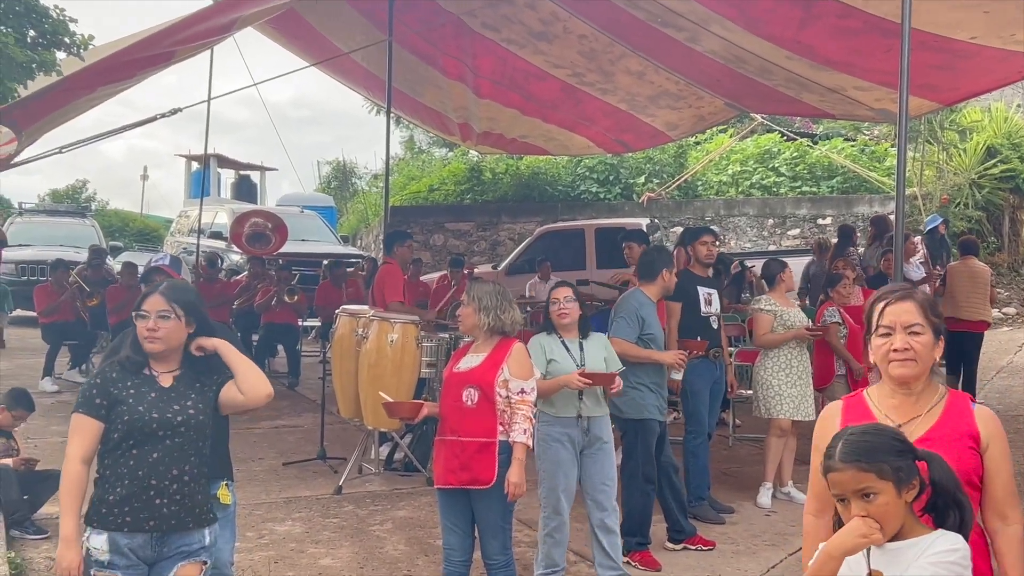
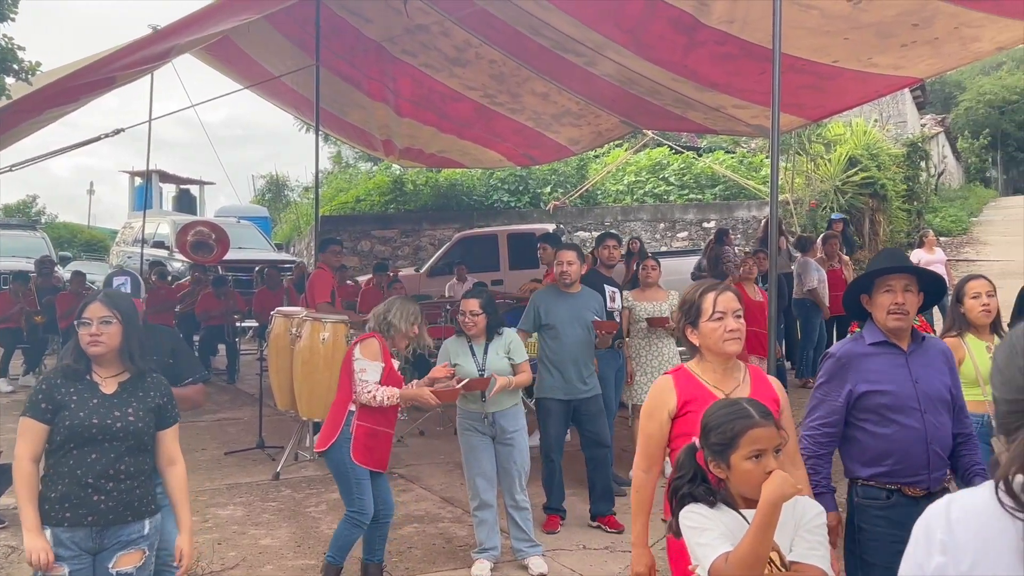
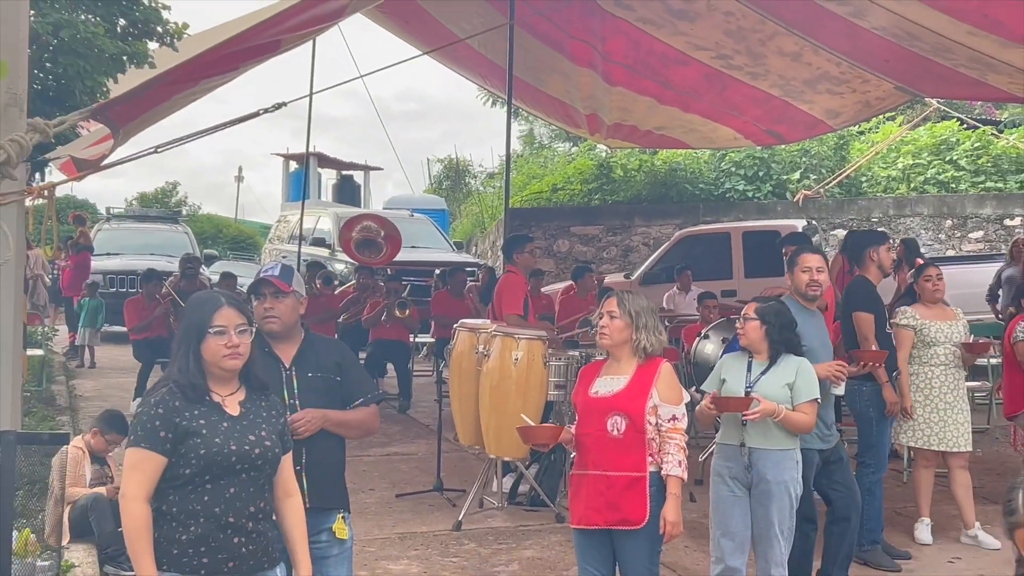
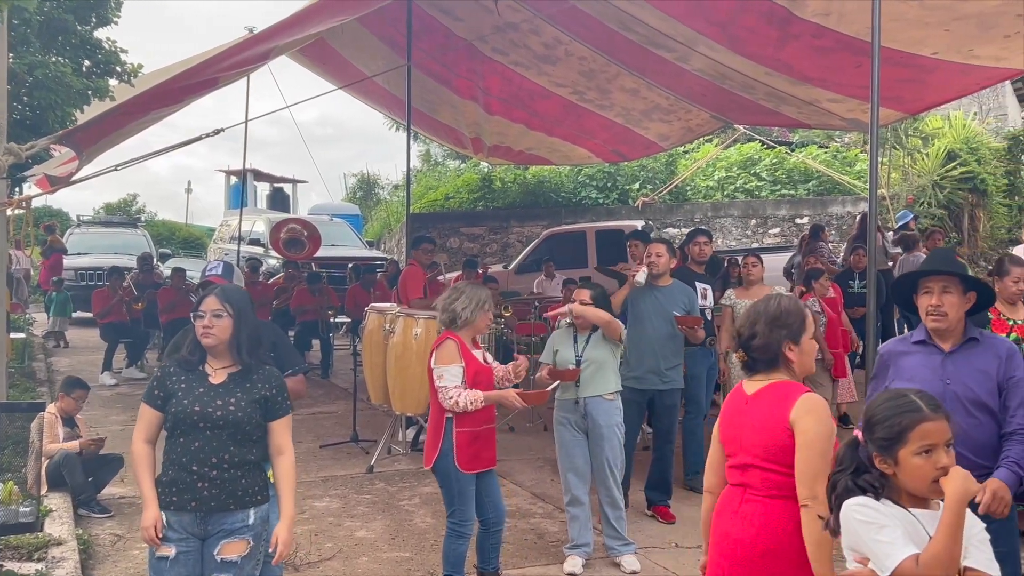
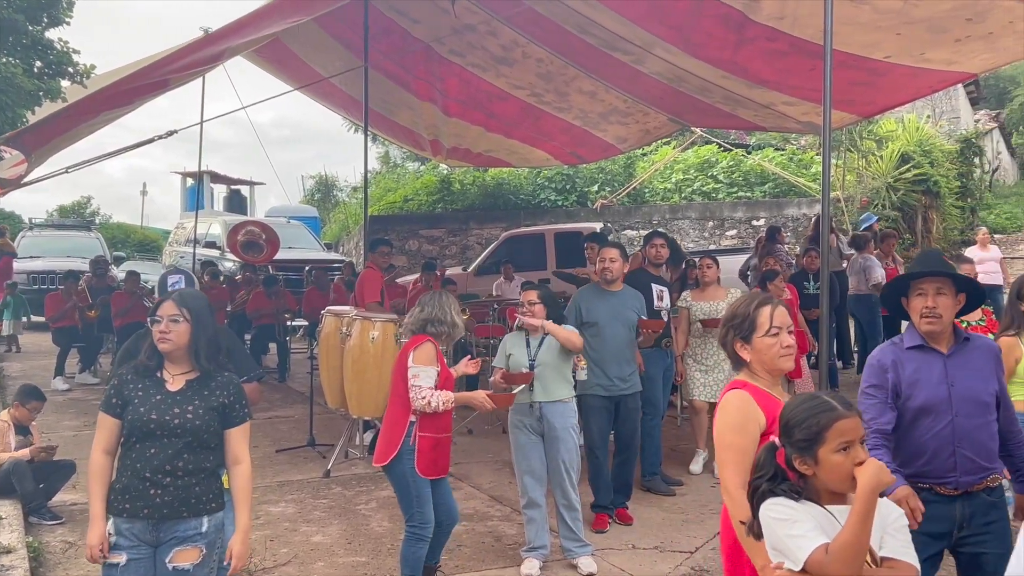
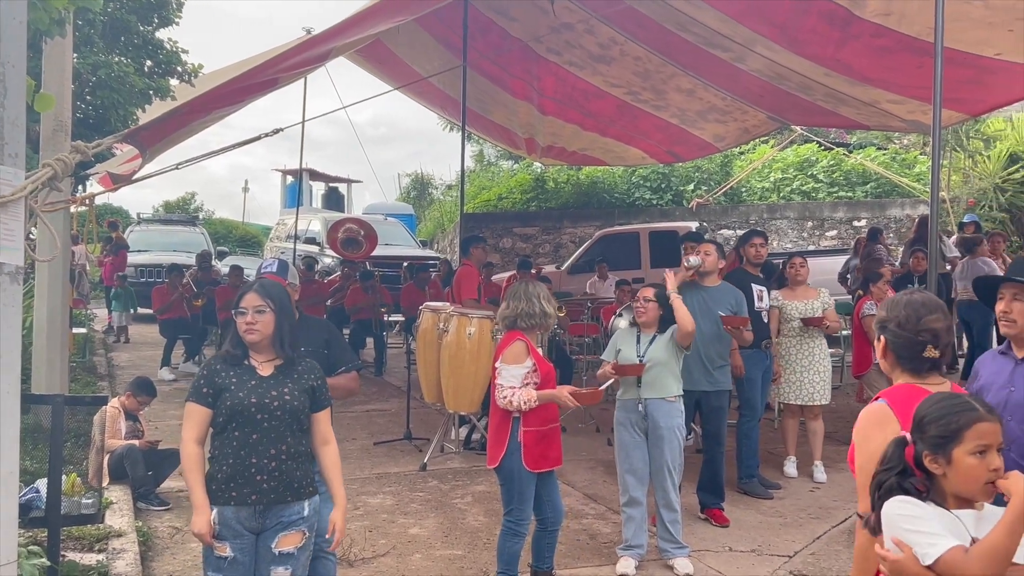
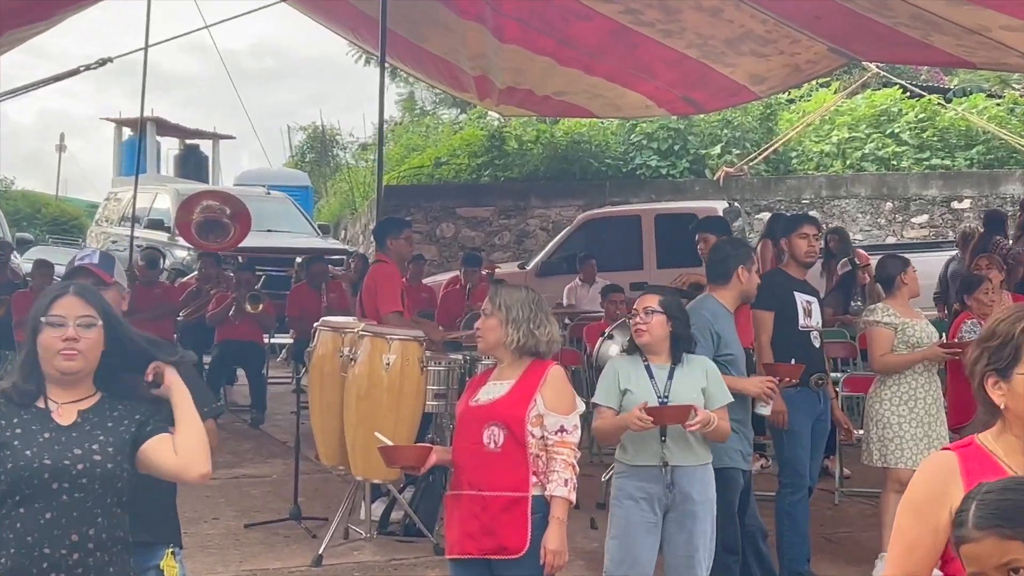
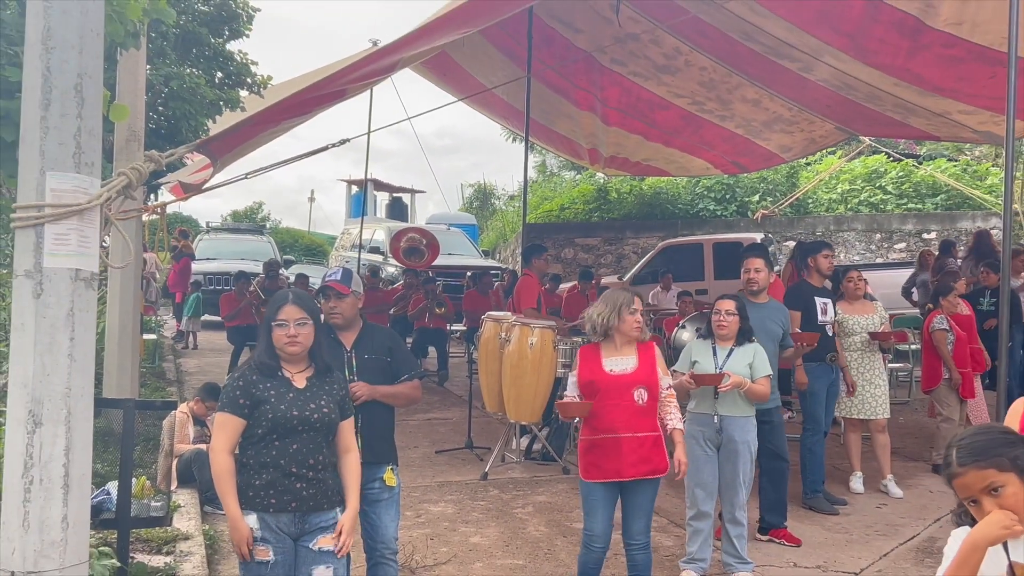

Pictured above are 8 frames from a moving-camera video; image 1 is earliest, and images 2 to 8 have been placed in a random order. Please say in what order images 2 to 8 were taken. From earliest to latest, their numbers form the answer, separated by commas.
7, 3, 8, 6, 4, 5, 2
